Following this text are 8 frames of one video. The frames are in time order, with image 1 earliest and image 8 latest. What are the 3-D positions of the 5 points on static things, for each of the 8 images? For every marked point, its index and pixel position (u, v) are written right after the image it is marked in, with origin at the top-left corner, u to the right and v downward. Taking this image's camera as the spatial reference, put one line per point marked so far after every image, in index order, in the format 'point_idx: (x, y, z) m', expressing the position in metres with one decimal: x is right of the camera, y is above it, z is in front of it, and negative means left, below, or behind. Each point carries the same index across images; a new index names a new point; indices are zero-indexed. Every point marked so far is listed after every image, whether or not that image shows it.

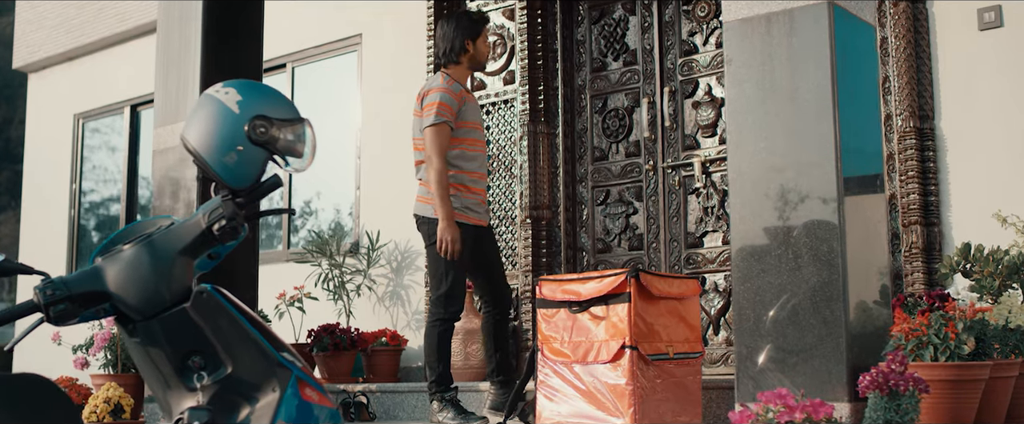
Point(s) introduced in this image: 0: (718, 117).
0: (+1.2, +0.6, +6.4) m
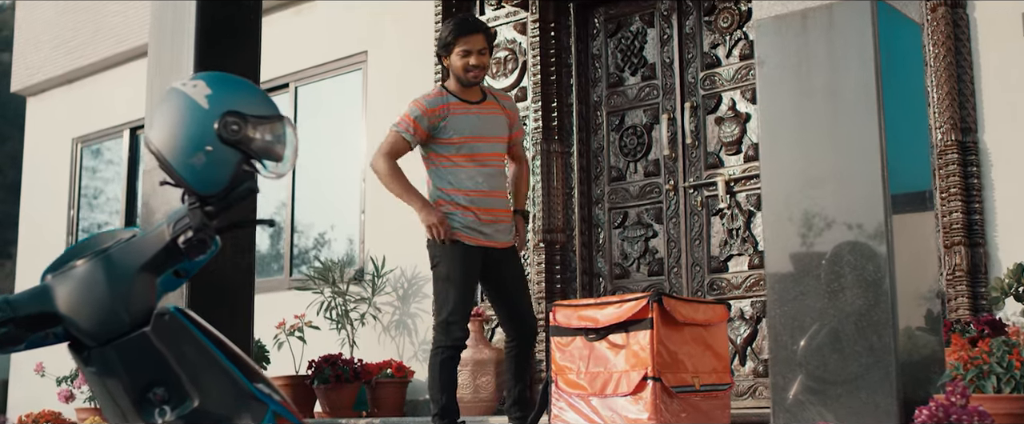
0: (+1.3, +0.4, +6.0) m
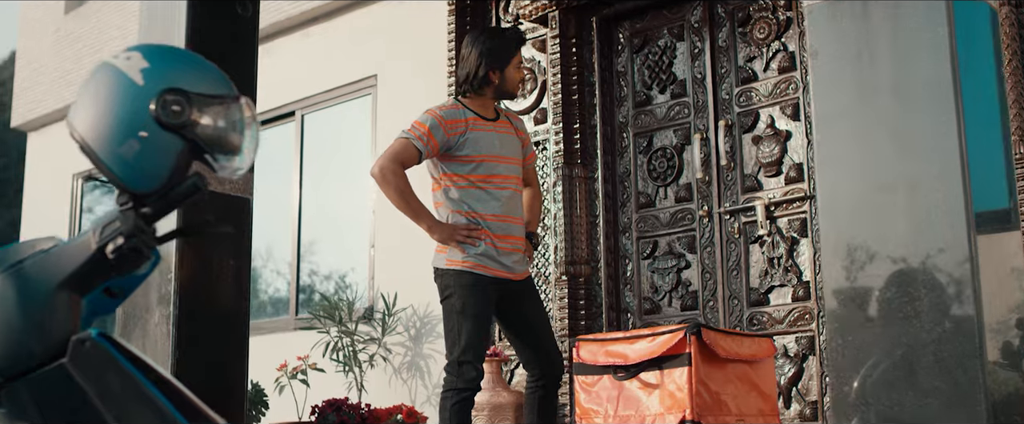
0: (+1.4, +0.3, +5.5) m
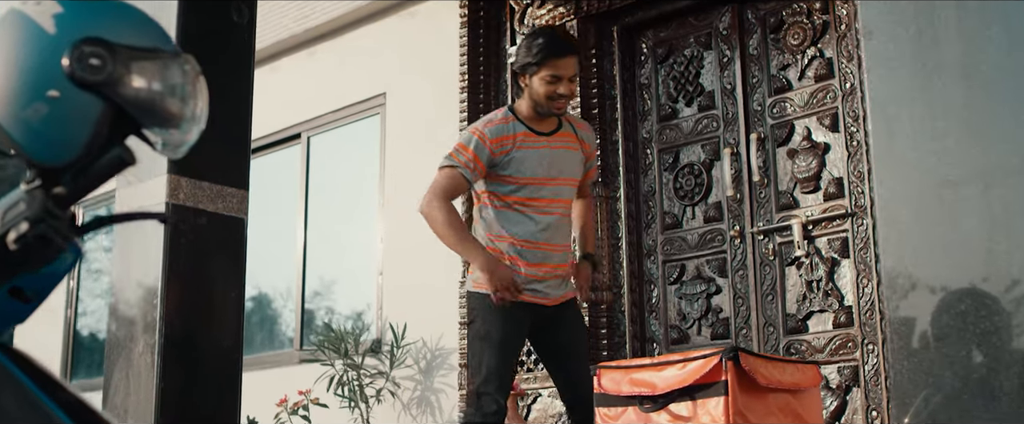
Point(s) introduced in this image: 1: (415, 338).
0: (+1.4, +0.2, +5.0) m
1: (-0.6, -0.7, +6.2) m
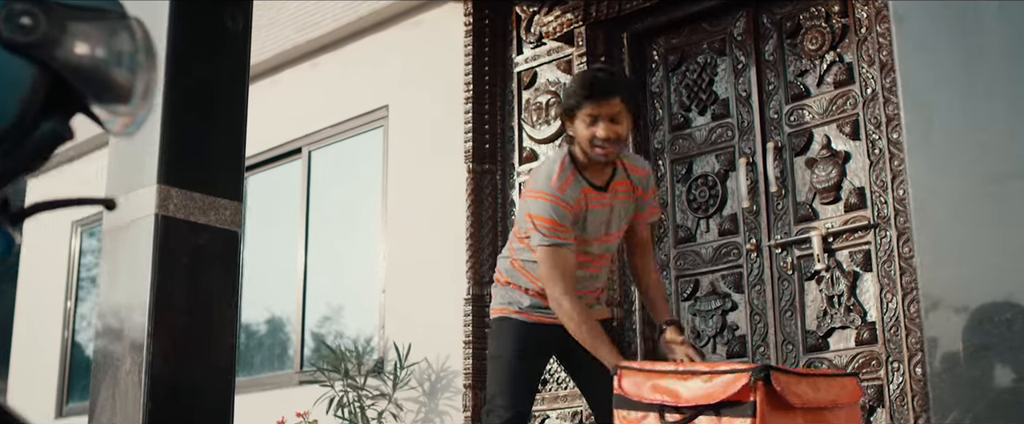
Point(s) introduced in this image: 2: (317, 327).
0: (+1.5, +0.2, +4.8) m
1: (-0.5, -0.8, +6.0) m
2: (-1.2, -0.7, +6.9) m
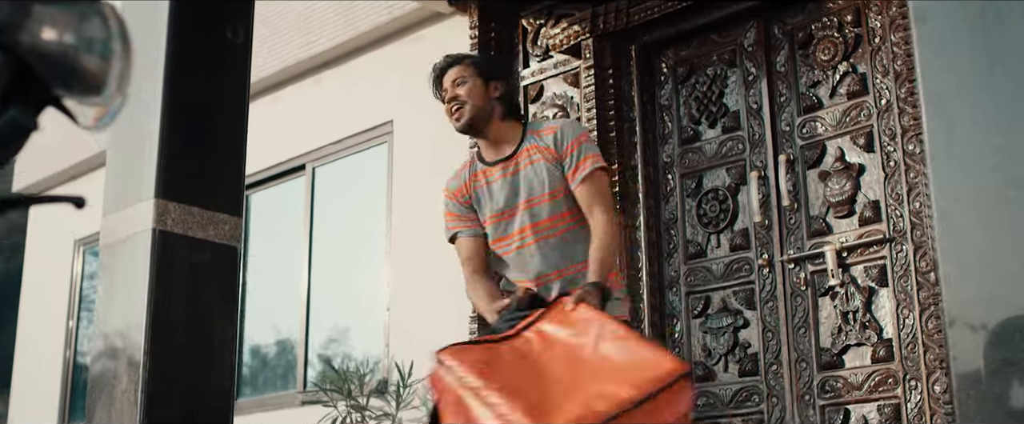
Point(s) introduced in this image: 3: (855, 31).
0: (+1.5, +0.1, +4.7) m
1: (-0.5, -0.9, +5.9) m
2: (-1.2, -0.8, +6.7) m
3: (+1.5, +0.8, +4.8) m
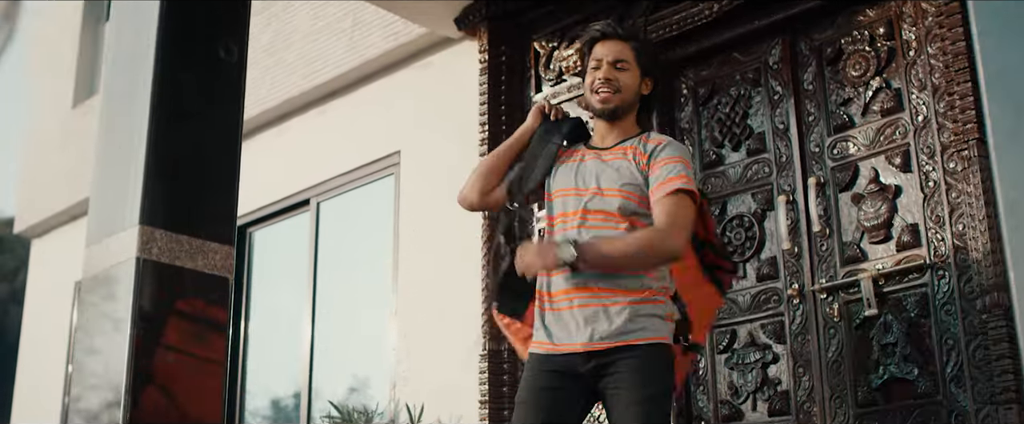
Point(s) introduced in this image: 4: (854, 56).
0: (+1.5, 0.0, +4.4) m
1: (-0.4, -1.1, +5.5) m
2: (-1.1, -1.1, +6.4) m
3: (+1.6, +0.7, +4.5) m
4: (+1.5, +0.7, +4.6) m
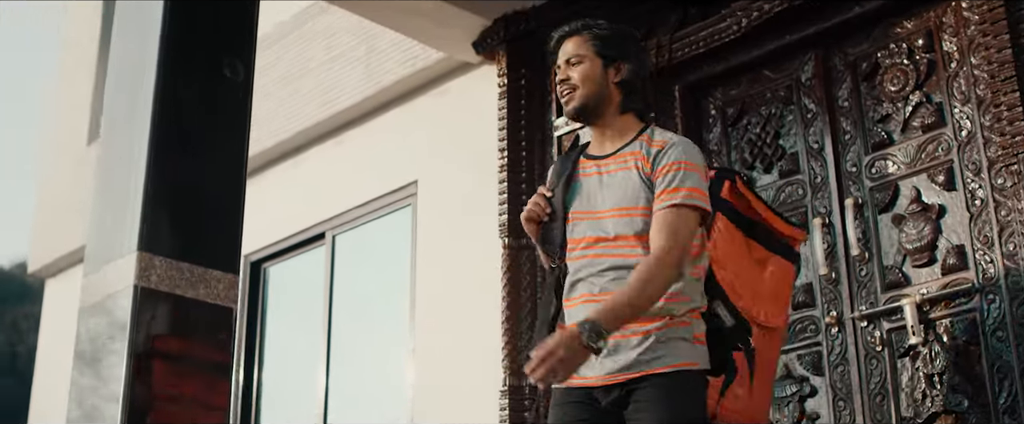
0: (+1.6, -0.1, +4.1) m
1: (-0.3, -1.2, +5.2) m
2: (-1.0, -1.2, +6.2) m
3: (+1.6, +0.6, +4.2) m
4: (+1.5, +0.6, +4.4) m
